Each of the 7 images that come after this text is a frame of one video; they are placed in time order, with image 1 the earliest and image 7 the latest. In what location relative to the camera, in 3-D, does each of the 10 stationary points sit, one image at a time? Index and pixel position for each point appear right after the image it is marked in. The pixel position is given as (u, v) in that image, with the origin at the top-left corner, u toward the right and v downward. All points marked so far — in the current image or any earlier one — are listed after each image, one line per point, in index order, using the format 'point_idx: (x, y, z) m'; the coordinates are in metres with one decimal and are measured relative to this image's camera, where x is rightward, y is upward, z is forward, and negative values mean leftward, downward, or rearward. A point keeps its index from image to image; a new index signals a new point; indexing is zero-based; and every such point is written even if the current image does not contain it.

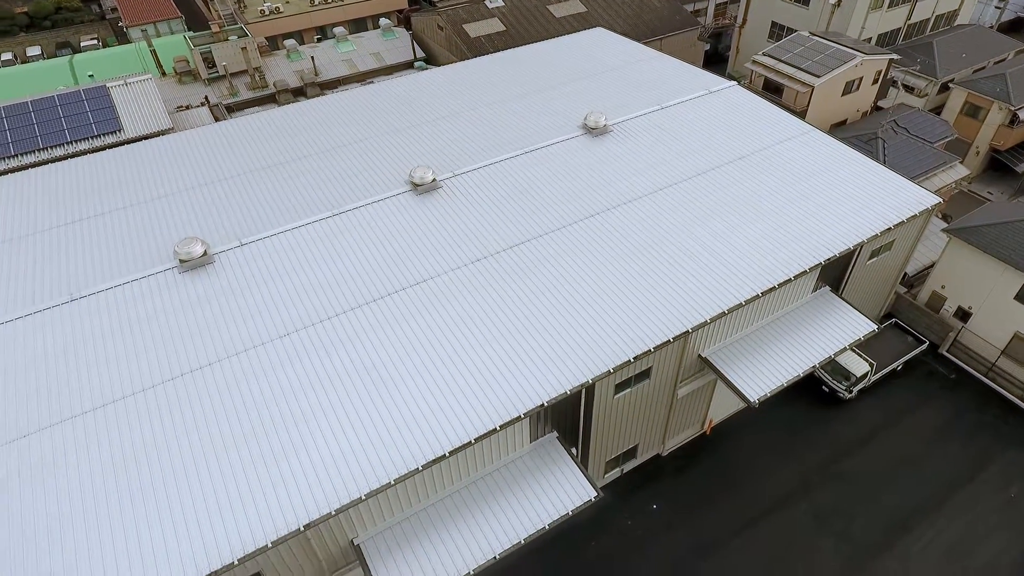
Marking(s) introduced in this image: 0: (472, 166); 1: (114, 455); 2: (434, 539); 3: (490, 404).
0: (-1.5, +4.8, +19.1) m
1: (-9.6, -4.0, +12.1) m
2: (-1.9, -6.1, +12.2) m
3: (-0.4, -3.0, +13.0) m
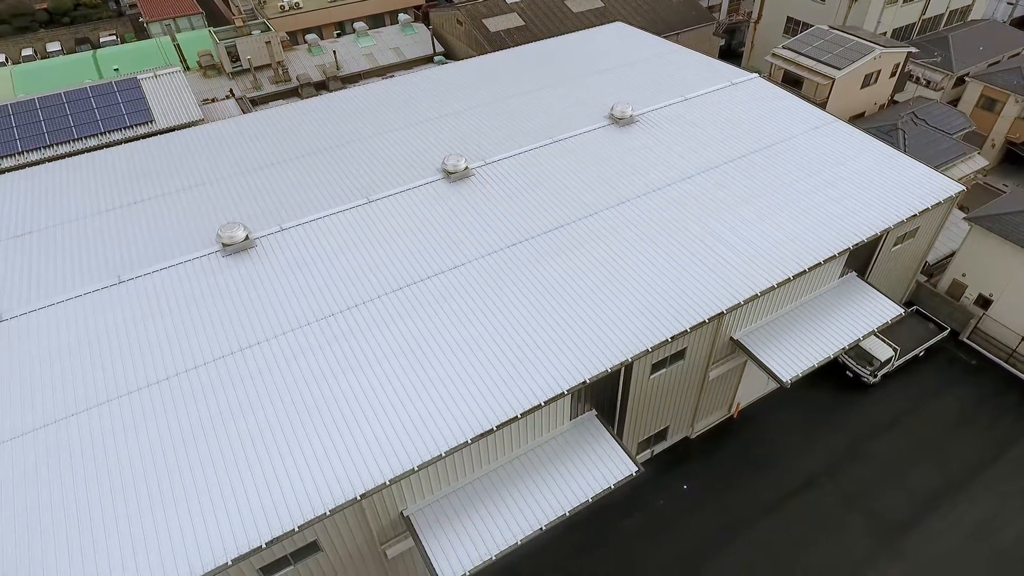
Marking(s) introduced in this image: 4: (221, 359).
0: (-0.3, +5.3, +19.5) m
1: (-8.5, -3.5, +12.4) m
2: (-0.8, -5.6, +12.5) m
3: (+0.7, -2.4, +13.3) m
4: (-8.0, -1.9, +13.8) m
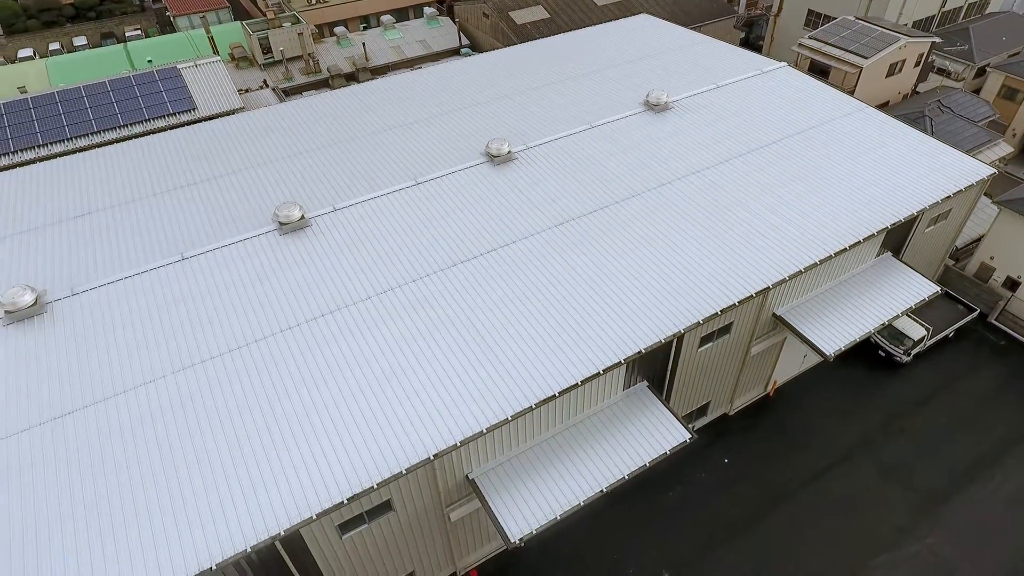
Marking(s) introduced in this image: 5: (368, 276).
0: (+1.2, +6.0, +19.9) m
1: (-7.0, -2.8, +12.9) m
2: (+0.8, -4.9, +13.0) m
3: (+2.3, -1.7, +13.8) m
4: (-6.5, -1.2, +14.3) m
5: (-4.5, +0.4, +15.6) m
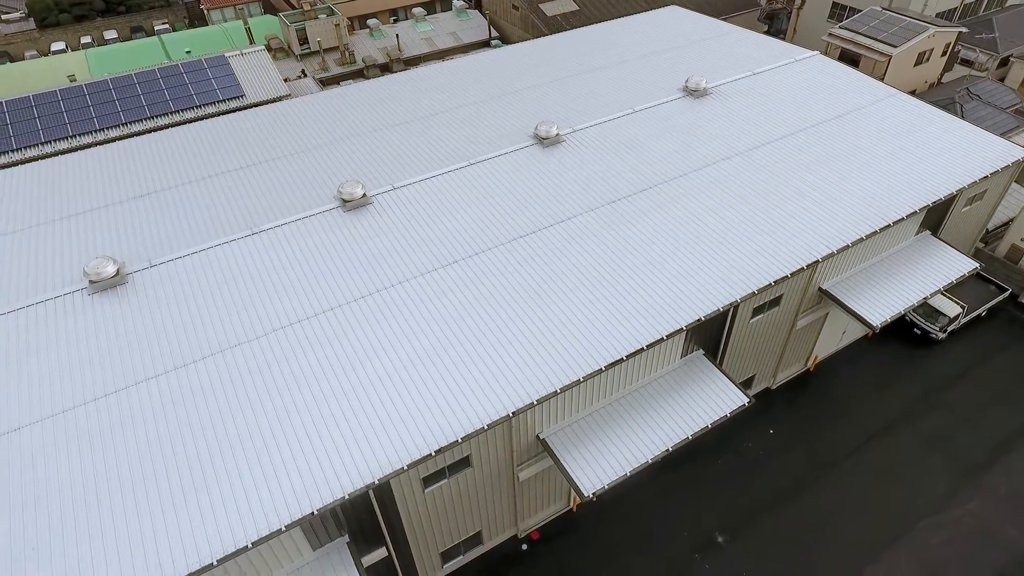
0: (+3.1, +6.8, +20.5) m
1: (-5.1, -1.9, +13.5) m
2: (+2.6, -4.0, +13.6) m
3: (+4.1, -0.9, +14.4) m
4: (-4.6, -0.4, +14.9) m
5: (-2.7, +1.2, +16.2) m
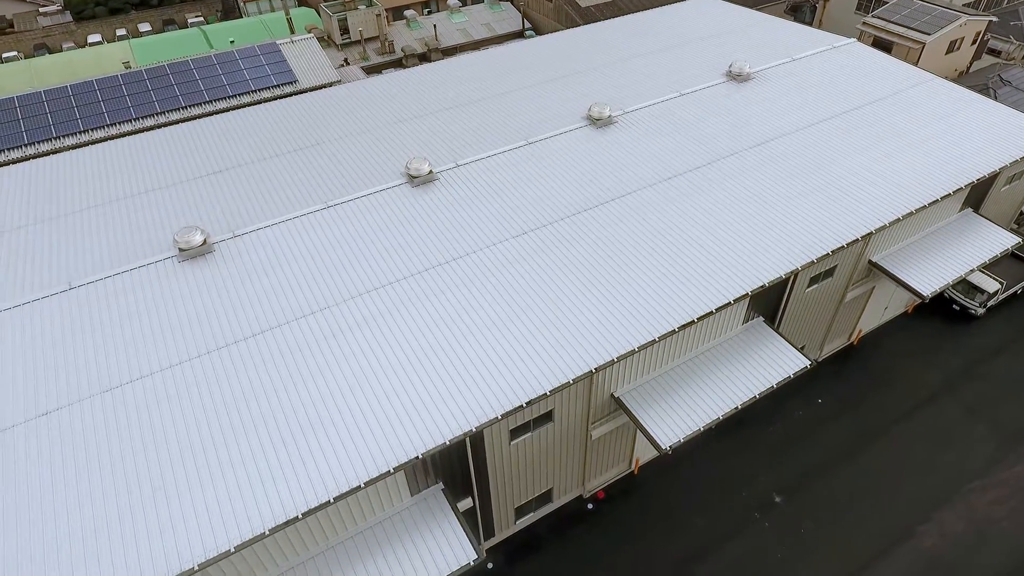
0: (+5.3, +7.8, +21.2) m
1: (-3.0, -1.0, +14.2) m
2: (+4.8, -3.1, +14.3) m
3: (+6.2, +0.1, +15.0) m
4: (-2.5, +0.6, +15.6) m
5: (-0.5, +2.2, +16.9) m
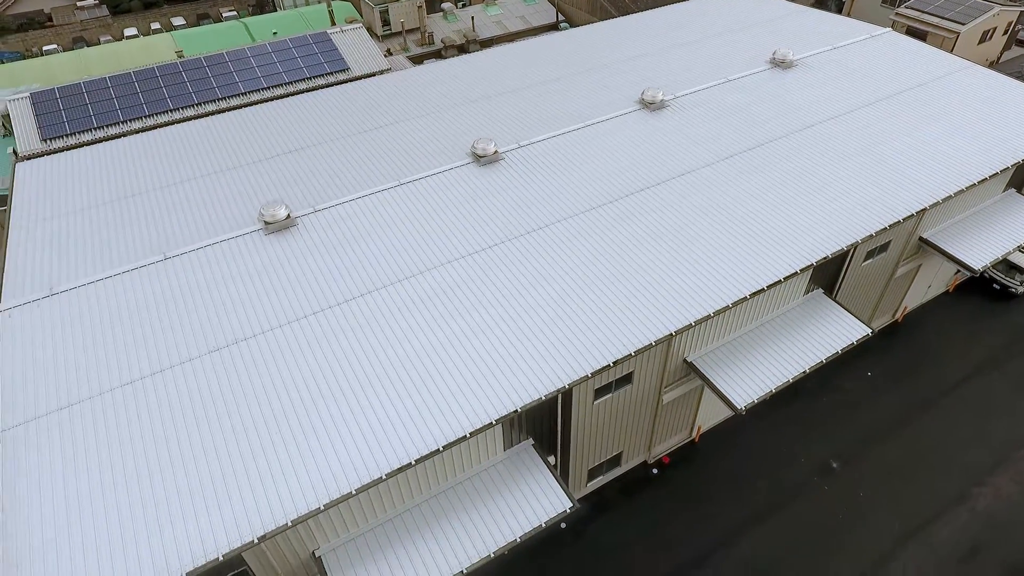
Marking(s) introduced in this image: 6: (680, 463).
0: (+7.6, +8.7, +21.9) m
1: (-0.7, -0.1, +14.9) m
2: (+7.1, -2.2, +14.9) m
3: (+8.5, +1.0, +15.7) m
4: (-0.2, +1.5, +16.2) m
5: (+1.8, +3.1, +17.6) m
6: (+5.7, -6.0, +17.0) m
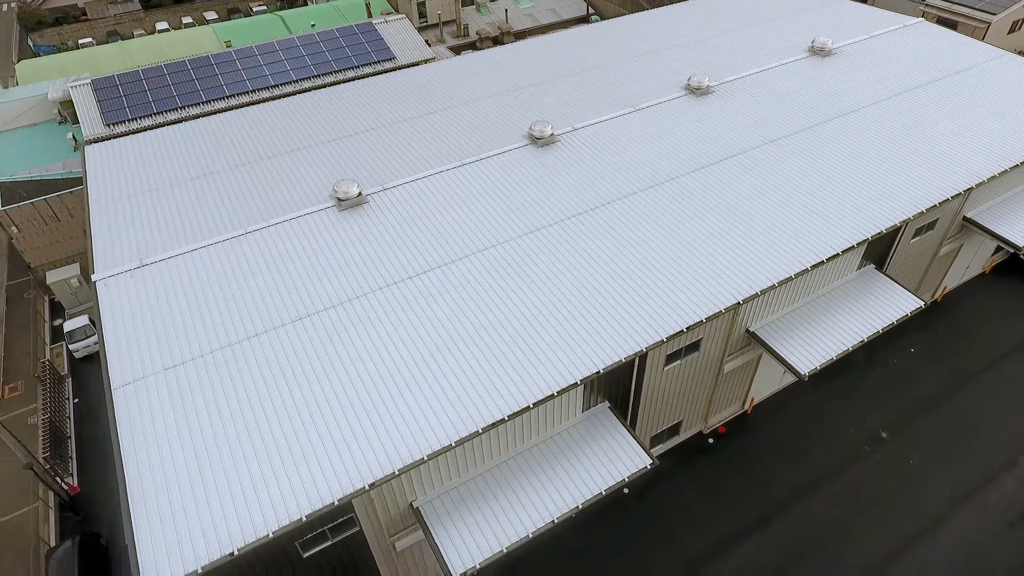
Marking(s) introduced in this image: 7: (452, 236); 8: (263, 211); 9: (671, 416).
0: (+9.7, +9.5, +22.5) m
1: (+1.4, +0.8, +15.5) m
2: (+9.2, -1.3, +15.5) m
3: (+10.6, +1.8, +16.3) m
4: (+2.0, +2.4, +16.9) m
5: (+3.9, +3.9, +18.2) m
6: (+7.9, -5.1, +17.6) m
7: (-2.1, +1.7, +16.3) m
8: (-8.7, +2.6, +17.1) m
9: (+5.0, -4.1, +15.9) m
